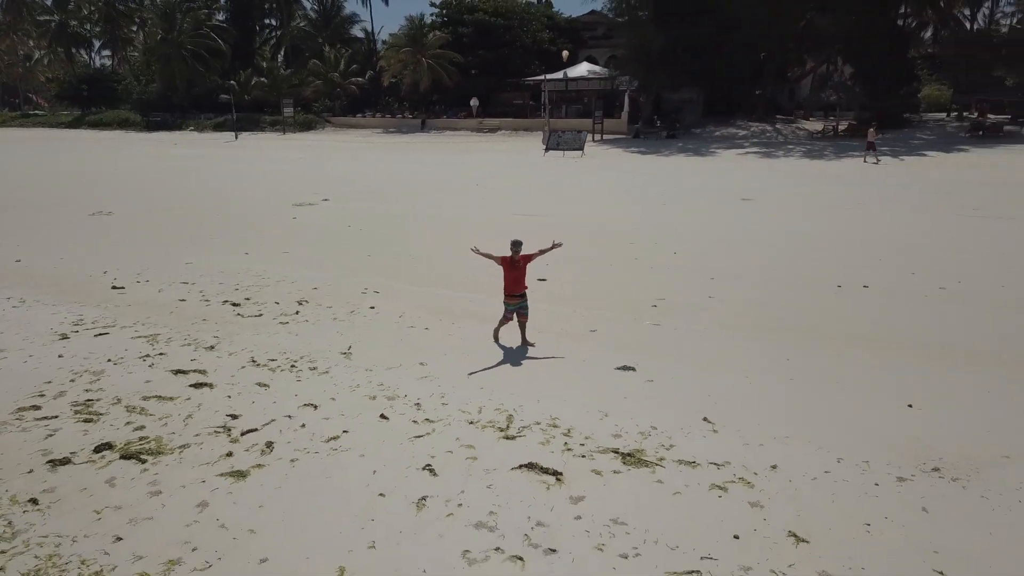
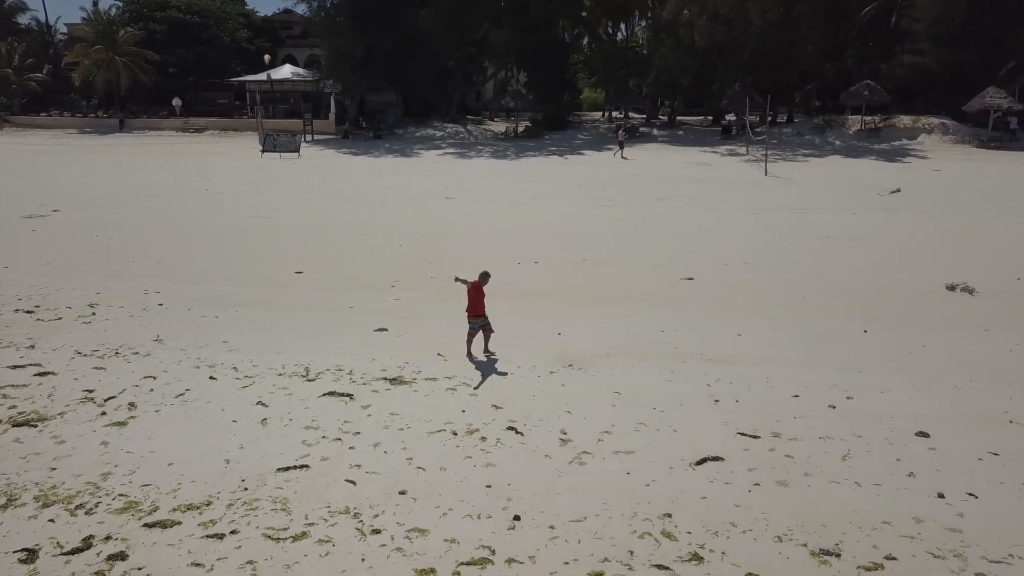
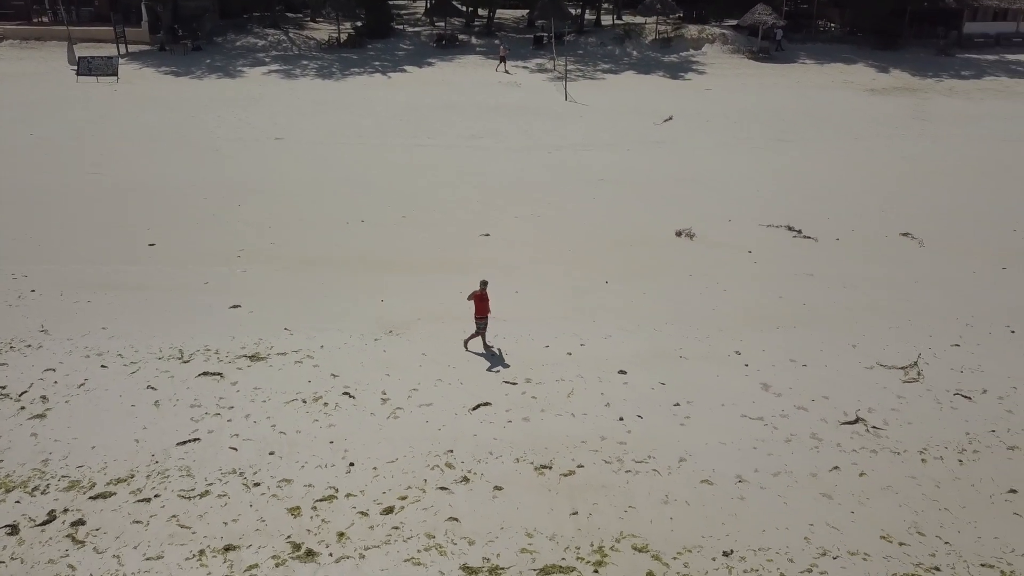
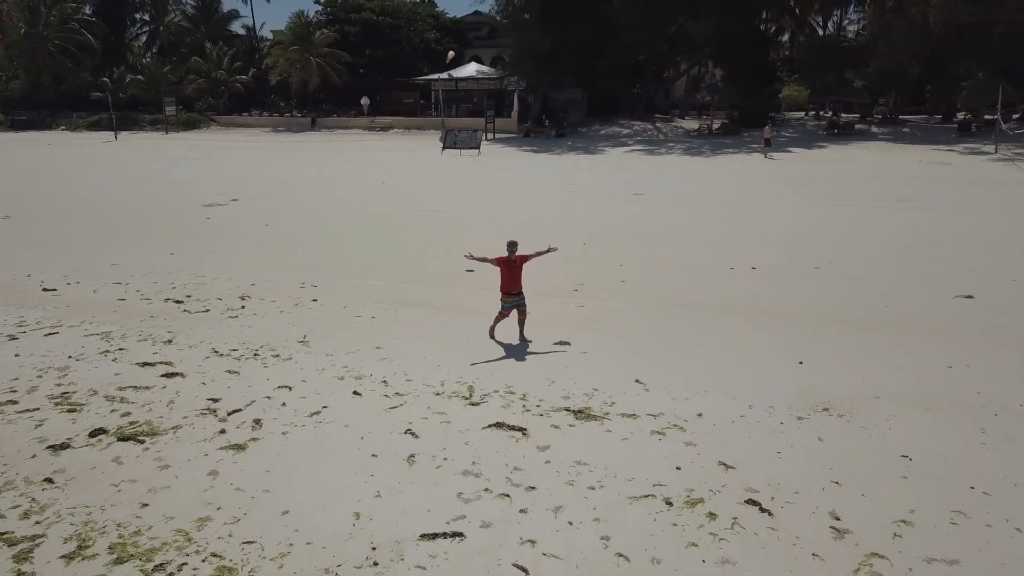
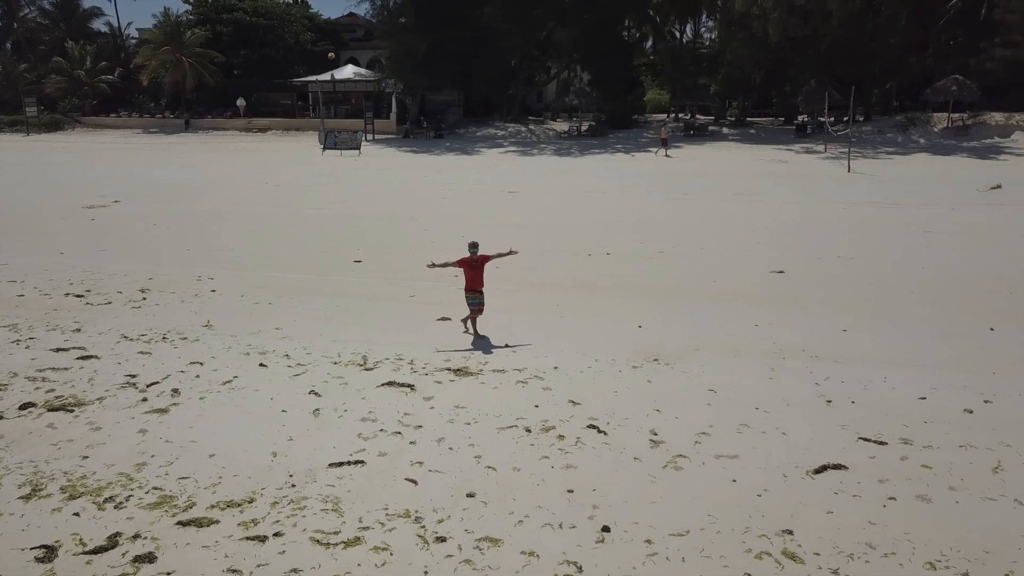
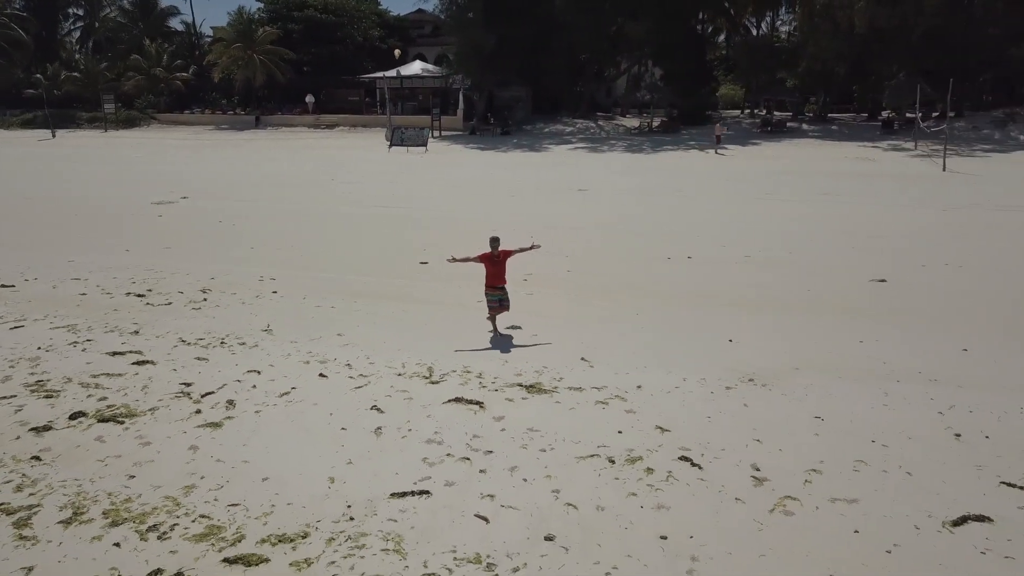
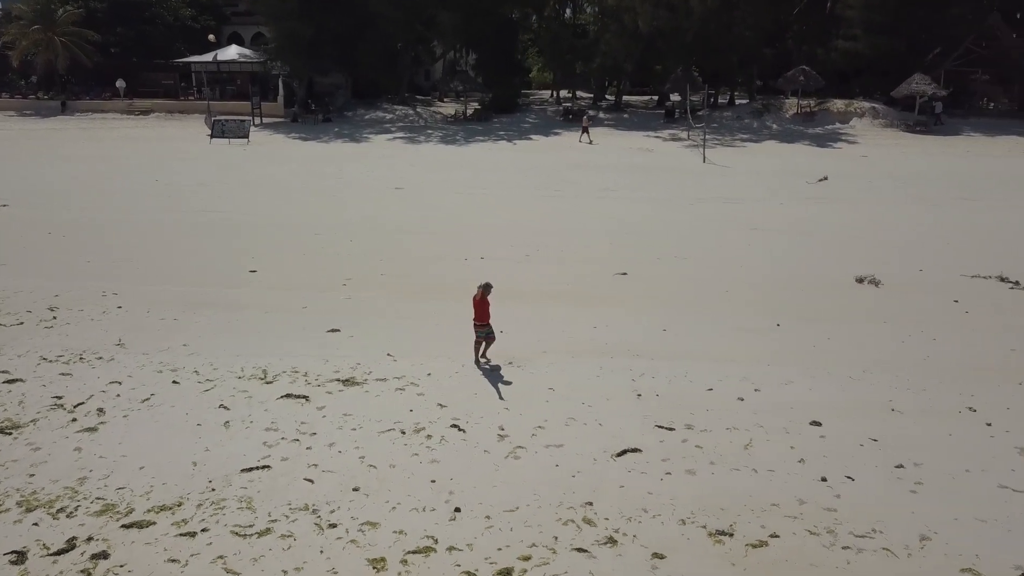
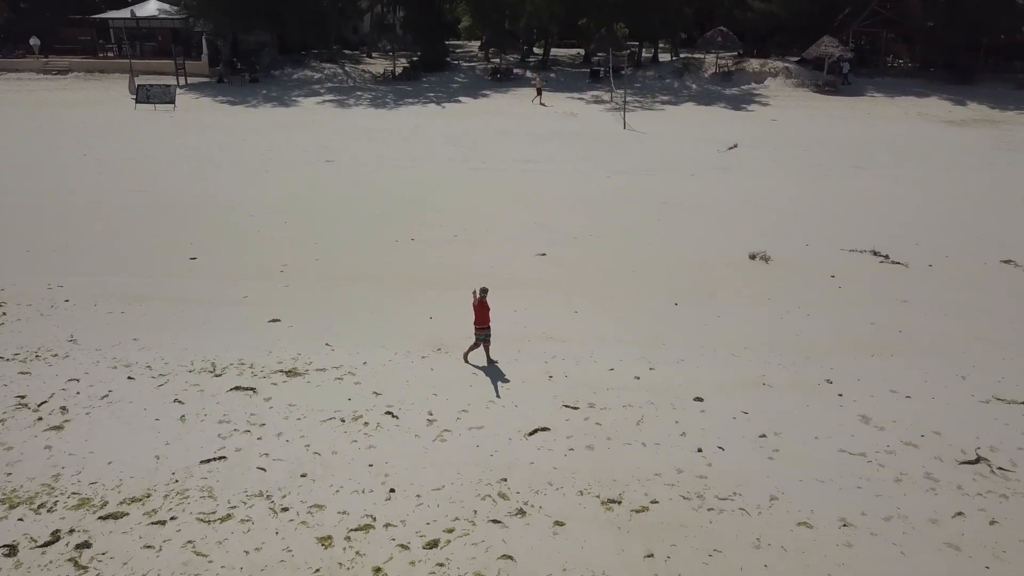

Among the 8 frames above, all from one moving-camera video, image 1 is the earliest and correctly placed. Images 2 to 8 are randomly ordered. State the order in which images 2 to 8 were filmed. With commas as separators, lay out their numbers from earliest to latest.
4, 6, 5, 2, 7, 8, 3
